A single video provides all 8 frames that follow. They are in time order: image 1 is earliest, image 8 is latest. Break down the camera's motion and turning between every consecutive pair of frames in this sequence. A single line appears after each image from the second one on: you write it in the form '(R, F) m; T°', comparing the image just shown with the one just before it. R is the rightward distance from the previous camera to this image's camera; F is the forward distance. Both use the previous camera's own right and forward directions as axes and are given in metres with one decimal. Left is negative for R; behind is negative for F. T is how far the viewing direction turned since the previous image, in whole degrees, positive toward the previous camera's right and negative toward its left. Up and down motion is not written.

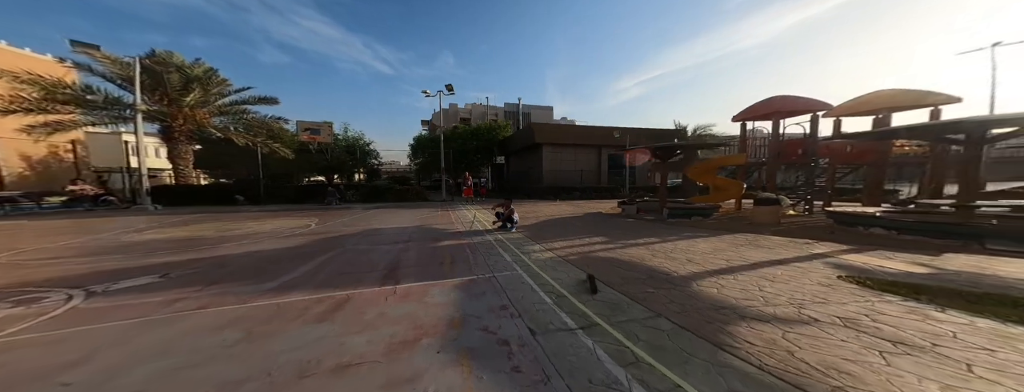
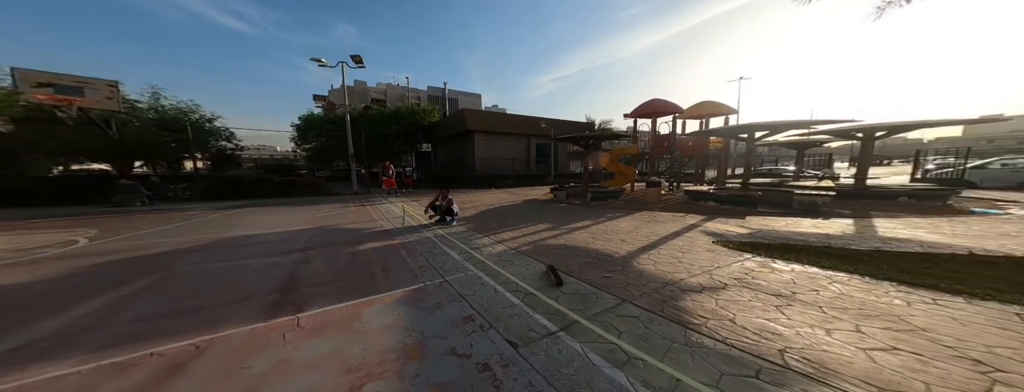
(-0.4, +0.5) m; +17°
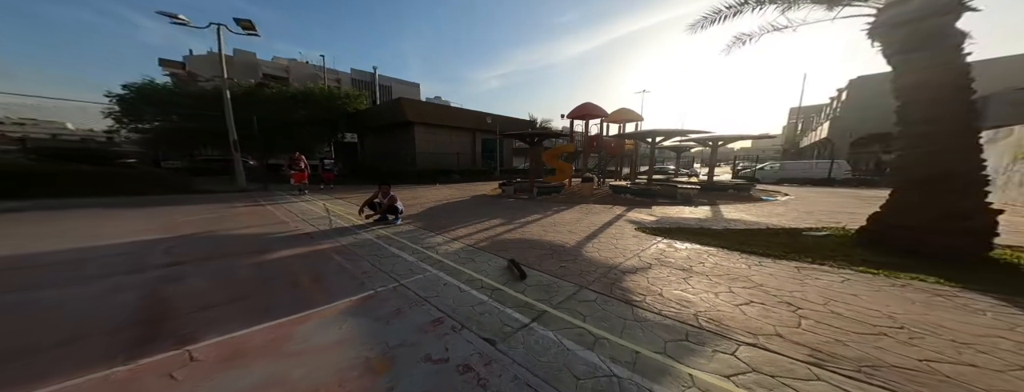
(-0.3, 0.0) m; +14°
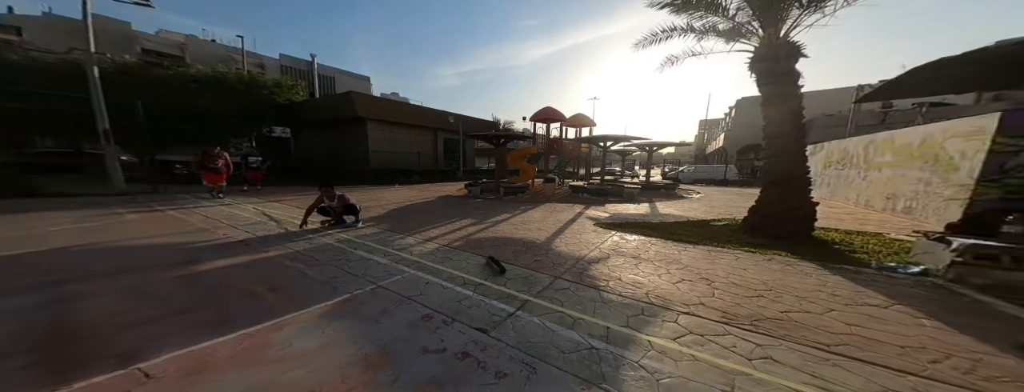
(-0.3, -0.2) m; +9°
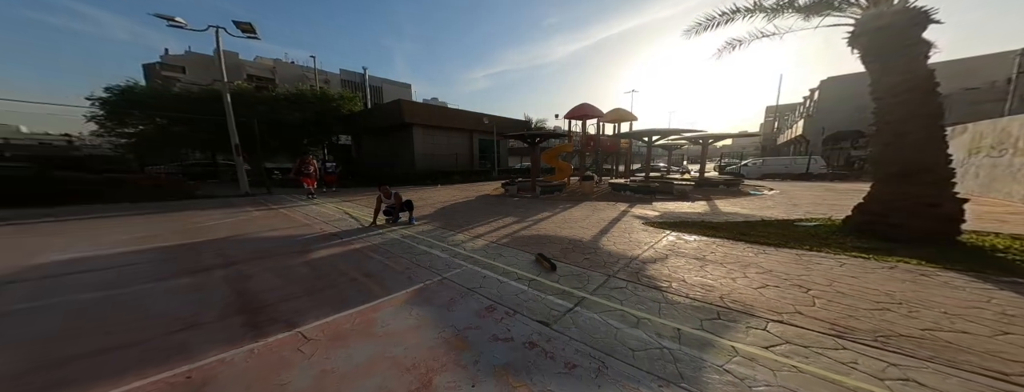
(-0.1, -0.4) m; -7°
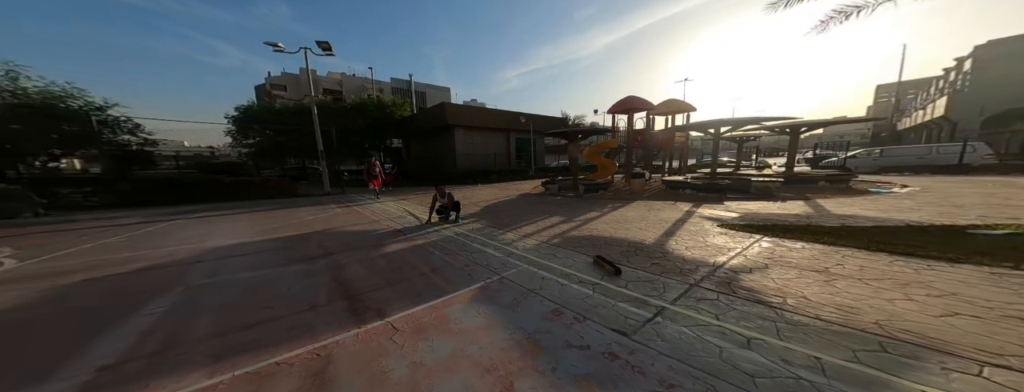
(-0.3, +0.1) m; -7°
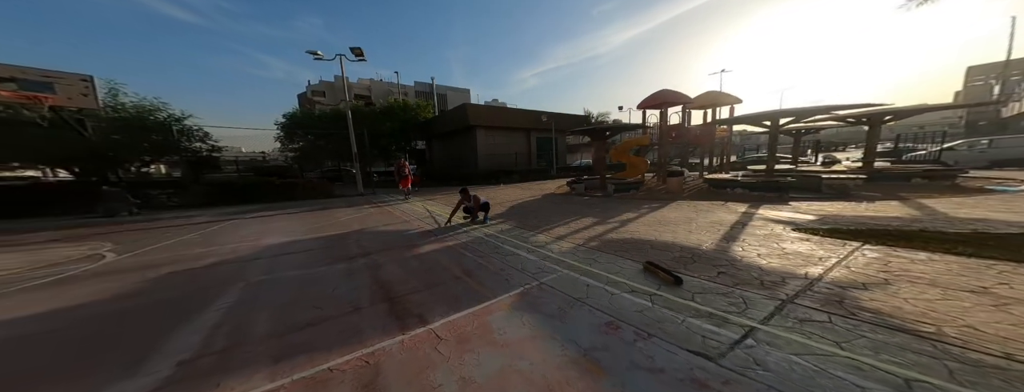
(-0.2, +0.4) m; -4°
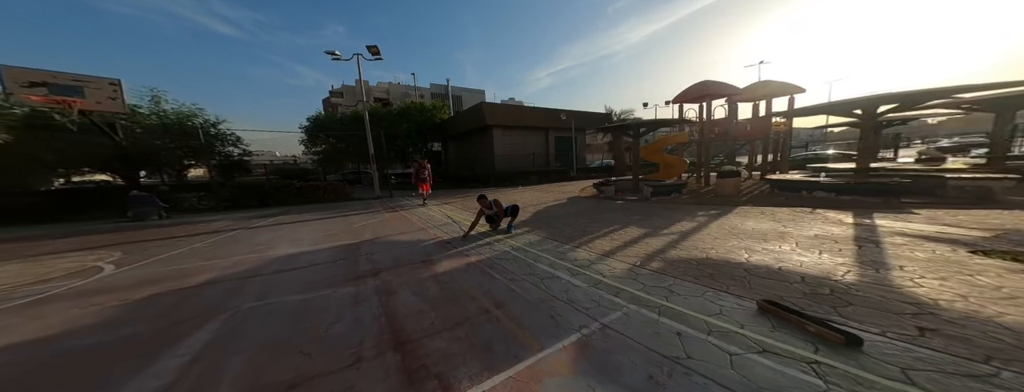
(-0.3, +0.9) m; -3°
